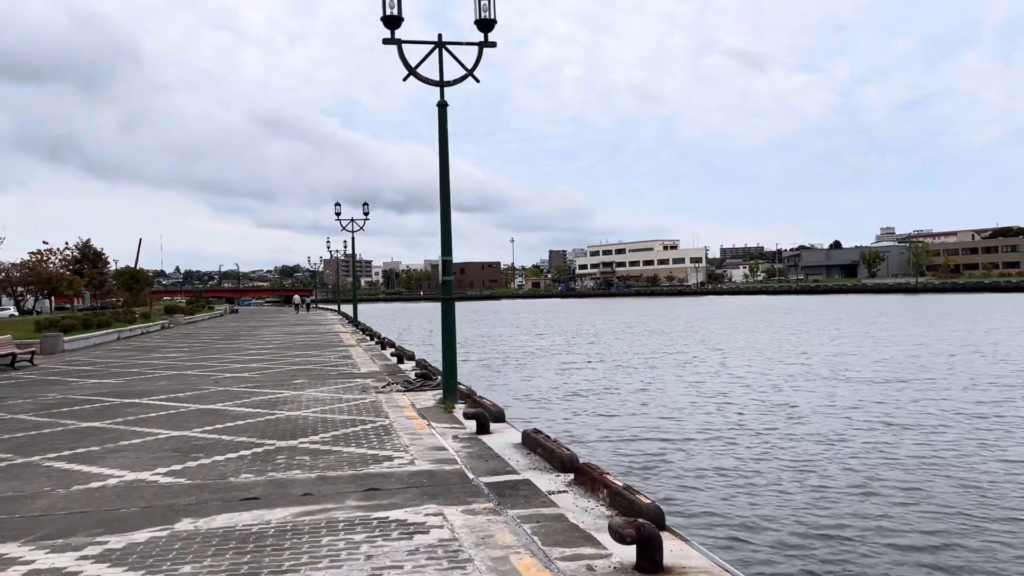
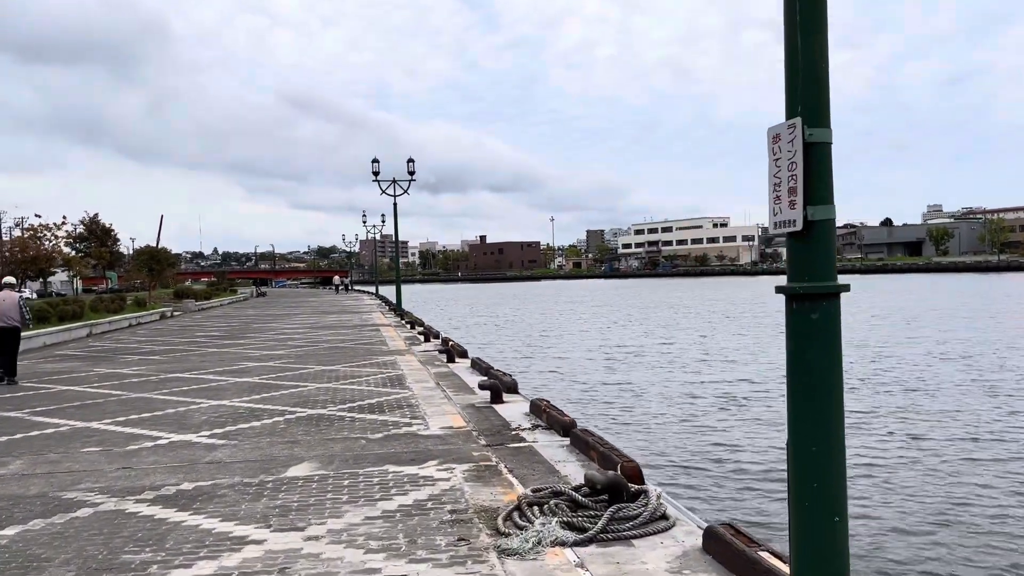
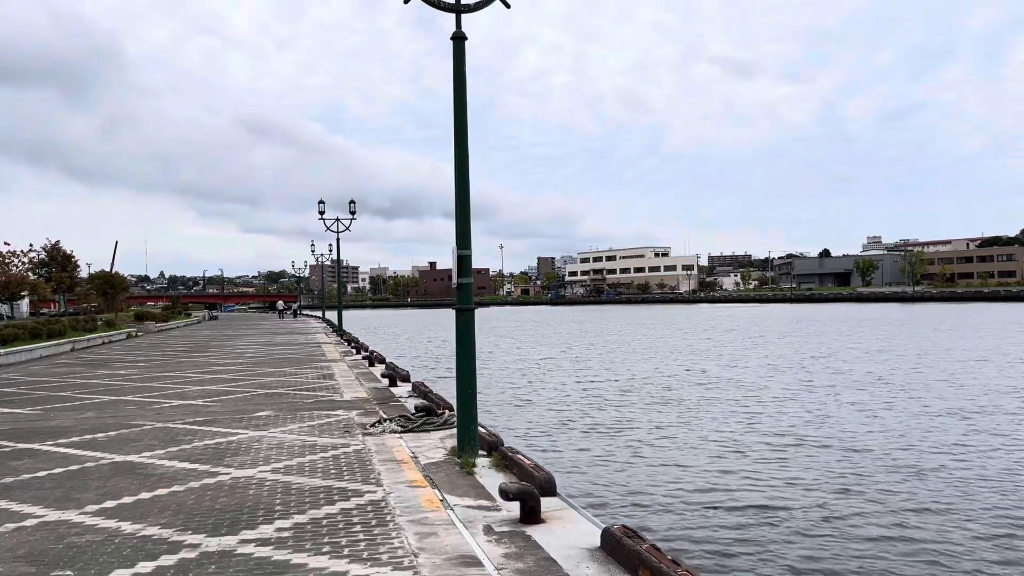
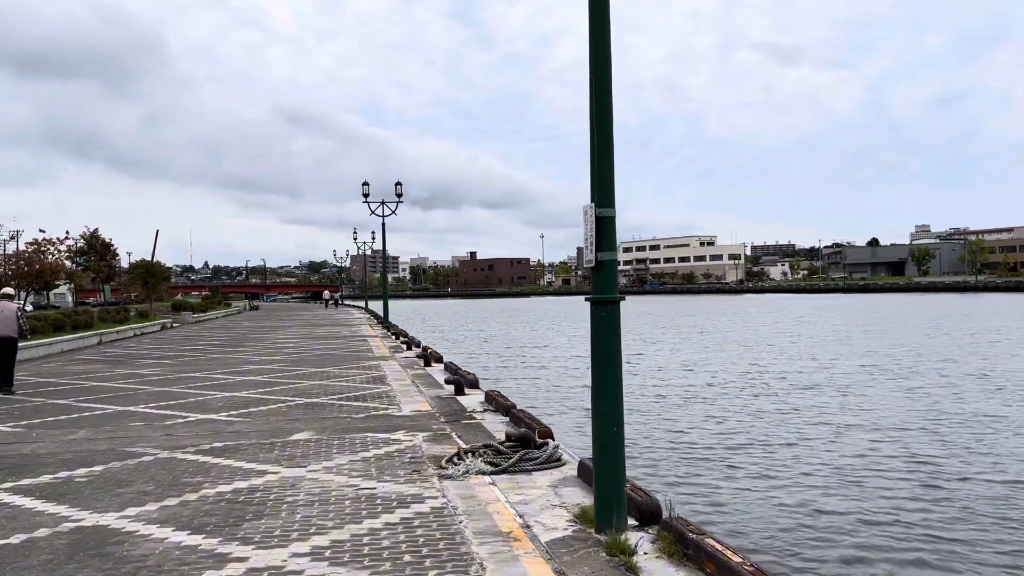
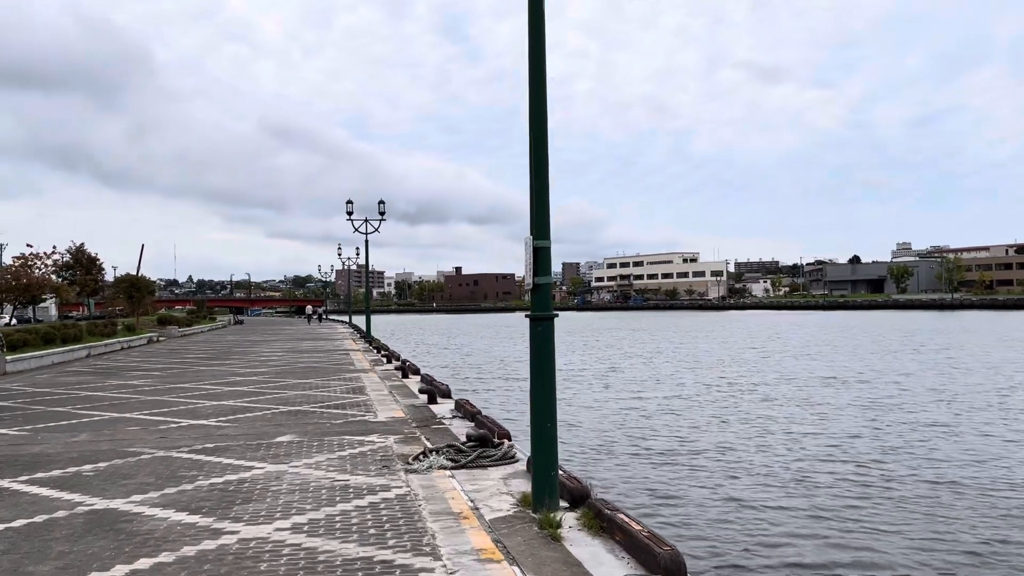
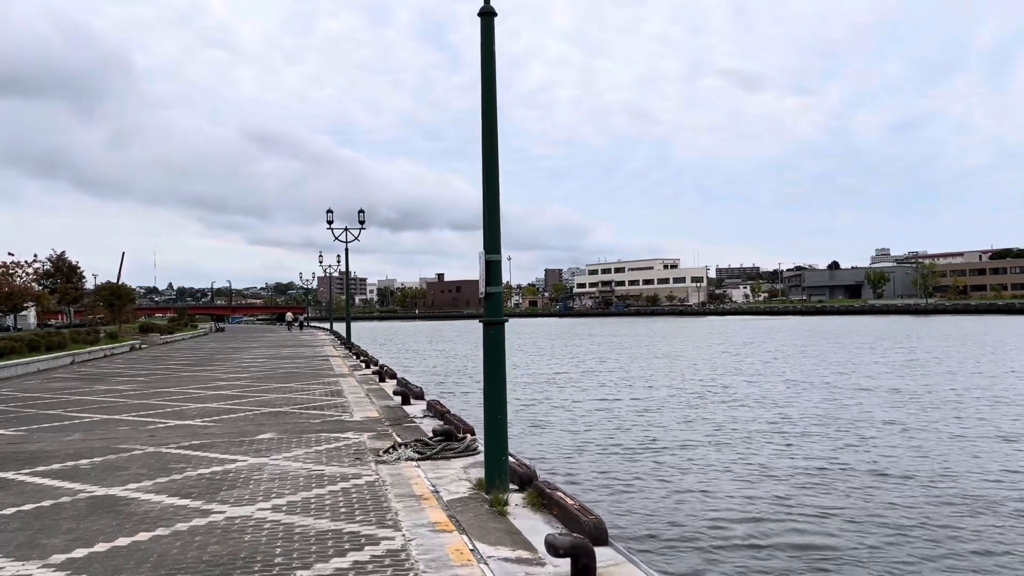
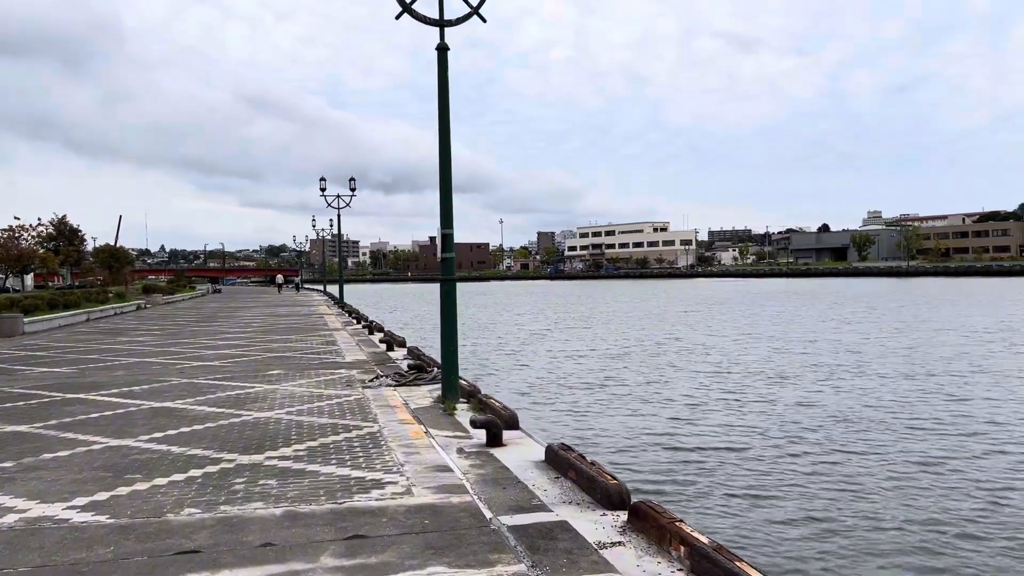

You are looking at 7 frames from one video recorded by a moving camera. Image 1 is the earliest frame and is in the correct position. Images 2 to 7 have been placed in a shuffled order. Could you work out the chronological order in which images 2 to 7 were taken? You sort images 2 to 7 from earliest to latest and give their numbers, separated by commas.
7, 3, 6, 5, 4, 2
